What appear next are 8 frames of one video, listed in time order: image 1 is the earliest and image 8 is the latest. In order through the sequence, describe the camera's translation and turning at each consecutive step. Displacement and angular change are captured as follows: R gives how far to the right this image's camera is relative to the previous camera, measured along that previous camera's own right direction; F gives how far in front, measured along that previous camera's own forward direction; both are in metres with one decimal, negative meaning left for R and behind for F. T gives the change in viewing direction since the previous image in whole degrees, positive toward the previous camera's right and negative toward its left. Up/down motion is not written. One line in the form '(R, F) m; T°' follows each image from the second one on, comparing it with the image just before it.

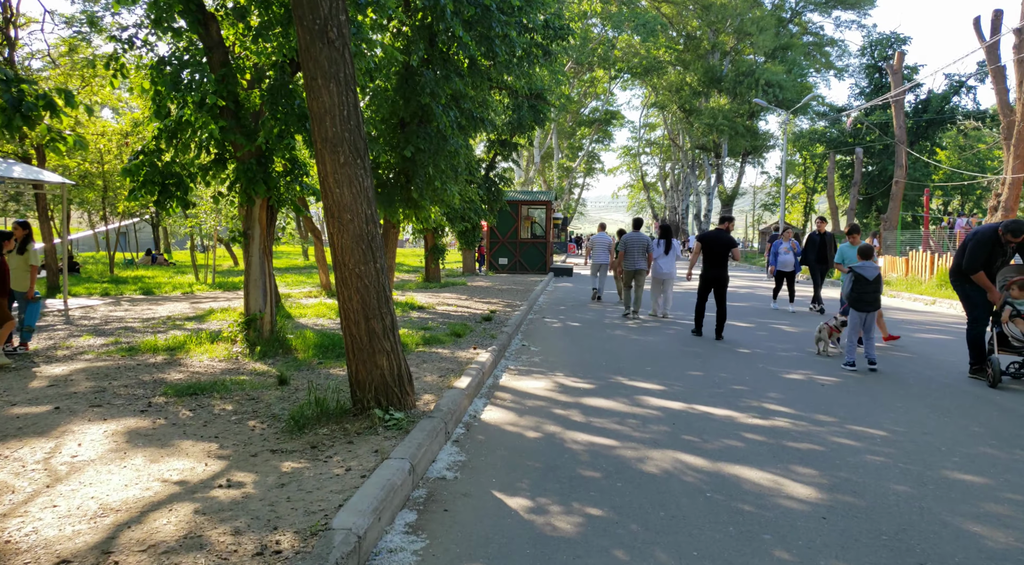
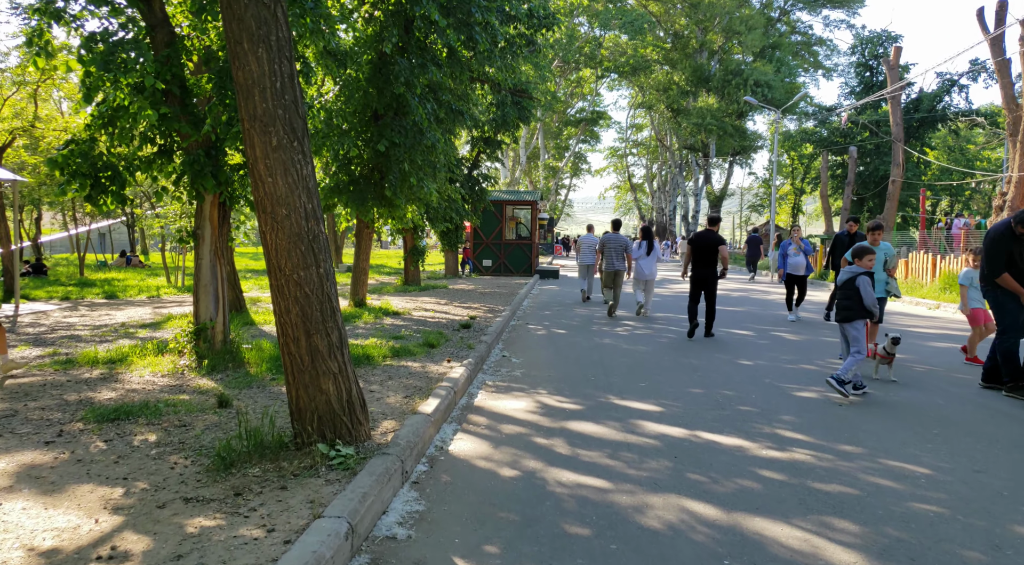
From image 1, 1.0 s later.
(+0.1, +0.9) m; +1°
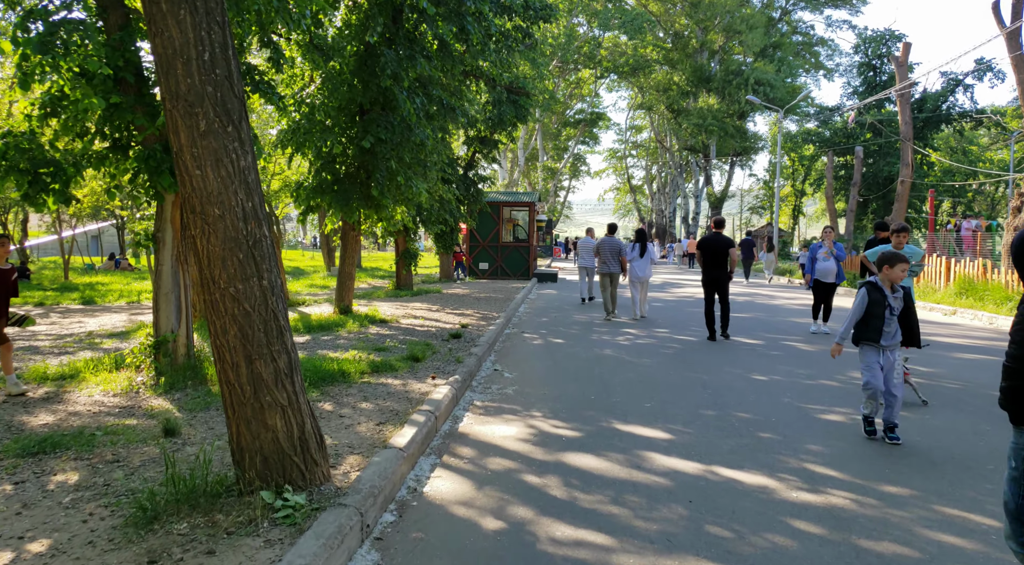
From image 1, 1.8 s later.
(+0.1, +0.7) m; 0°
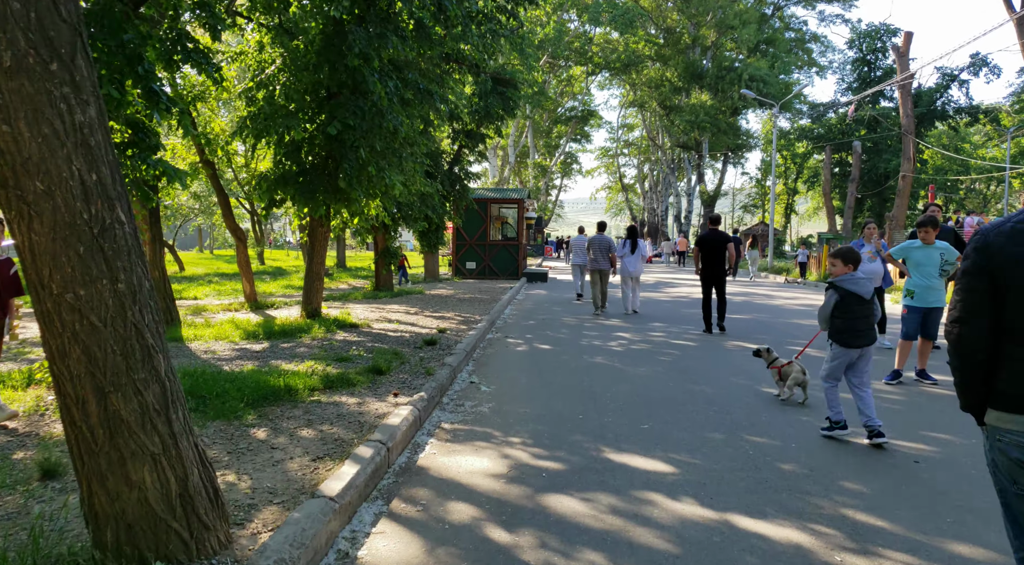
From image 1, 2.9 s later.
(+0.1, +1.0) m; +1°
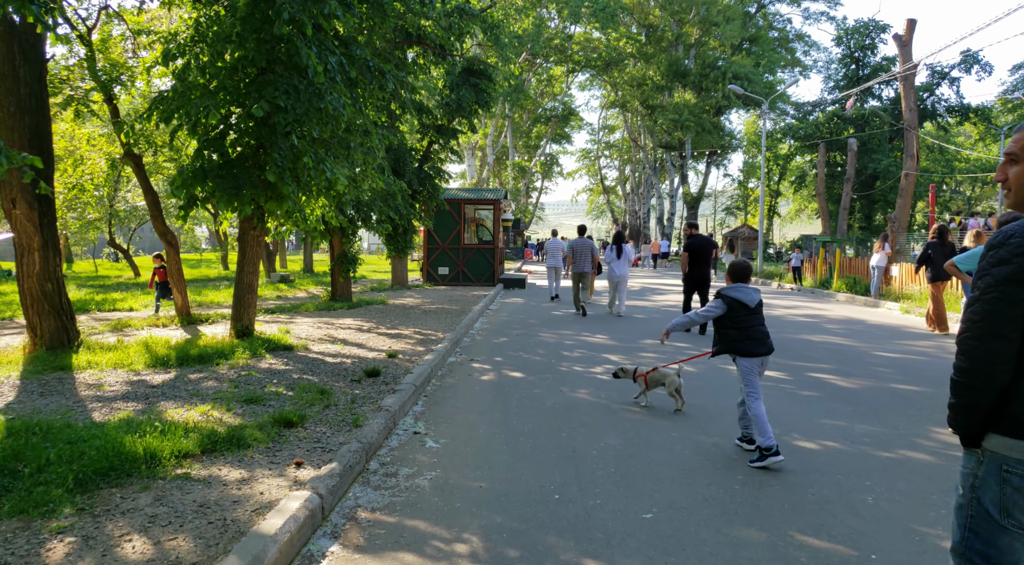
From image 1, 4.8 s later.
(+0.2, +1.7) m; +1°
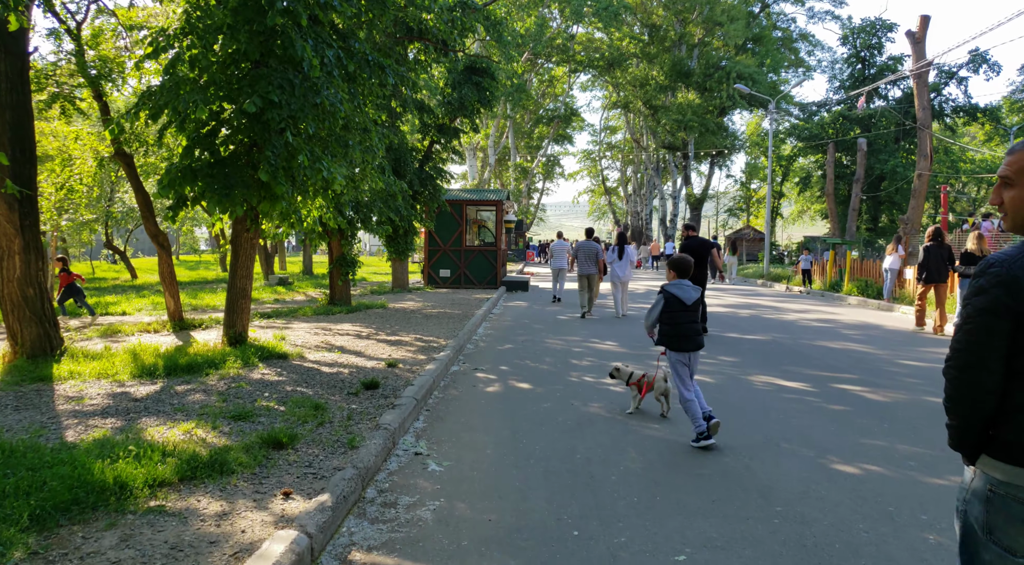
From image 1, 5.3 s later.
(-0.1, +0.5) m; 0°
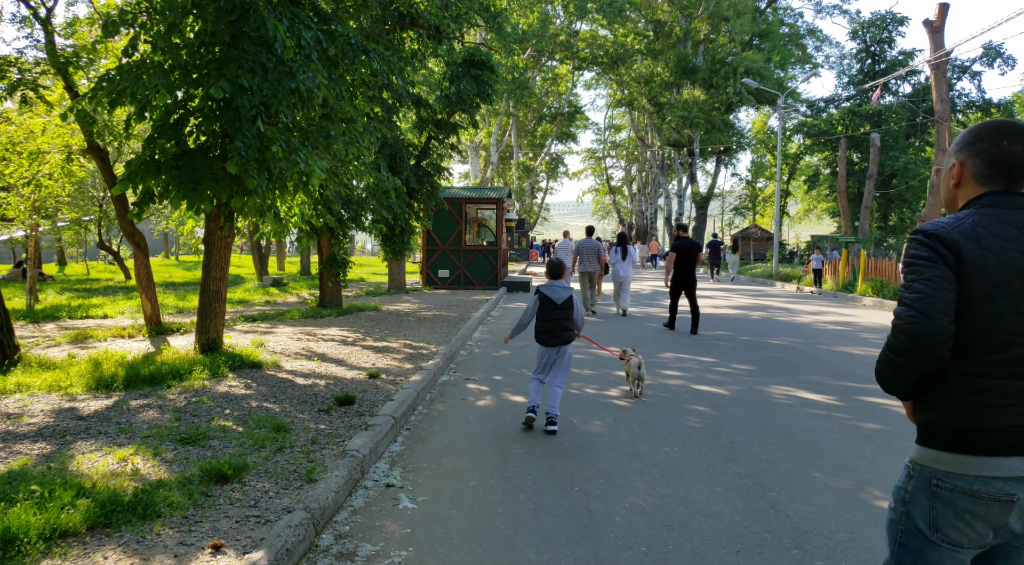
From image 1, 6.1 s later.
(+0.1, +0.7) m; 0°
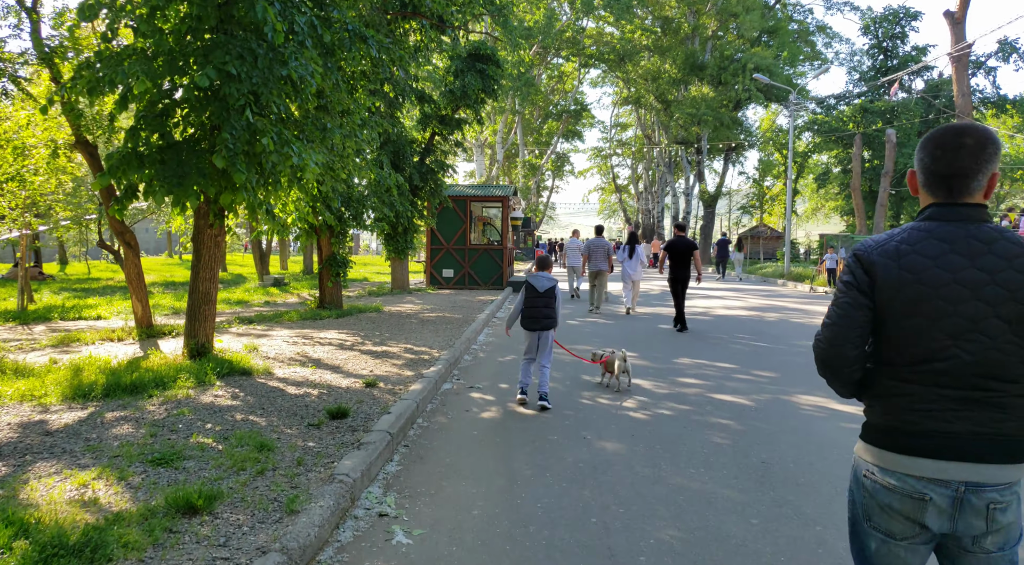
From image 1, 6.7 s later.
(0.0, +0.5) m; 0°
